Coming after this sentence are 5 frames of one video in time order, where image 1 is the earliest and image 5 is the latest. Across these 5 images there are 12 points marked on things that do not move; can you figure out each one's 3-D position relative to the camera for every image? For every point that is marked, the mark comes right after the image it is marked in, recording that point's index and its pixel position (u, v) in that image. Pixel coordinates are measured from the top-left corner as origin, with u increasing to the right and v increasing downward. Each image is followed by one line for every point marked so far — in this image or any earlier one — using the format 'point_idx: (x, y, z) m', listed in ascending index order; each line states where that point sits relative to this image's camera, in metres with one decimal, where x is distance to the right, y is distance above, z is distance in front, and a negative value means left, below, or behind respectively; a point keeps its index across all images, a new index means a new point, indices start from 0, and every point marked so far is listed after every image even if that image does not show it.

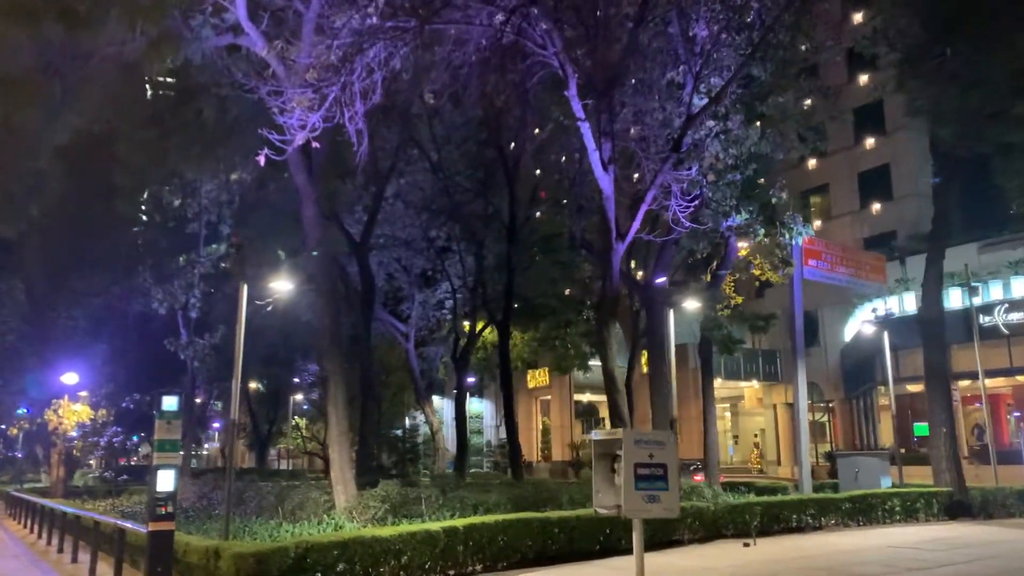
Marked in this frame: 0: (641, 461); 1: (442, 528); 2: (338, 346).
0: (+1.2, -1.6, +7.9) m
1: (-0.8, -2.9, +10.7) m
2: (-3.1, -1.0, +16.1) m
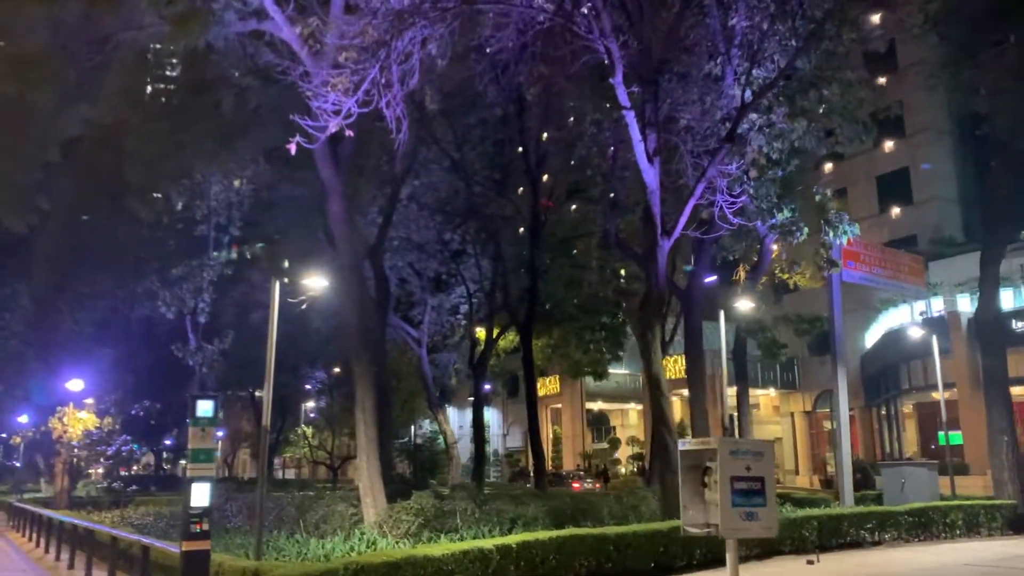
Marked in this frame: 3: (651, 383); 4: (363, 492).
0: (+1.8, -1.5, +7.1) m
1: (-0.2, -2.9, +9.8) m
2: (-2.5, -1.0, +15.2) m
3: (+2.3, -1.6, +14.5) m
4: (-2.4, -3.3, +14.3) m
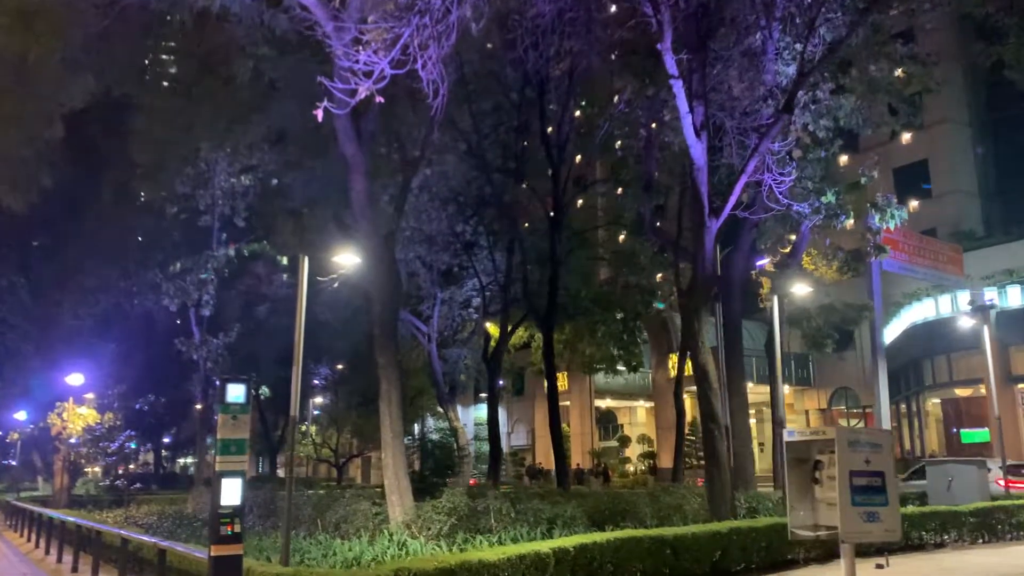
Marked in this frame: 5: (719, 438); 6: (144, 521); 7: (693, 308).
0: (+2.4, -1.2, +6.1) m
1: (+0.4, -2.6, +8.8) m
2: (-1.9, -0.8, +14.2) m
3: (+2.9, -1.3, +13.6) m
4: (-1.9, -3.1, +13.4) m
5: (+3.1, -2.3, +13.3) m
6: (-8.2, -5.2, +19.7) m
7: (+2.8, -0.3, +13.8) m
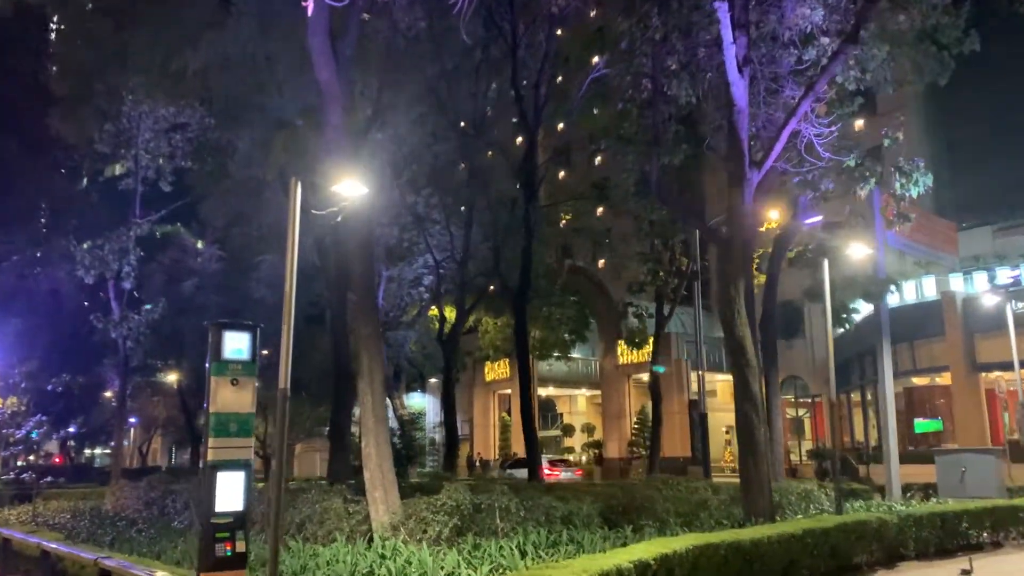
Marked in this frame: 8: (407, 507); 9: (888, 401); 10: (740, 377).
0: (+3.1, -0.8, +4.3) m
1: (+0.9, -2.1, +6.8) m
2: (-1.9, -0.2, +12.0) m
3: (+2.9, -0.8, +11.8) m
4: (-1.8, -2.5, +11.1) m
5: (+3.2, -1.8, +11.5) m
6: (-8.7, -4.5, +16.9) m
7: (+2.9, +0.2, +11.9) m
8: (-1.3, -2.8, +11.1) m
9: (+7.5, -2.3, +17.7) m
10: (+3.0, -1.2, +11.7) m
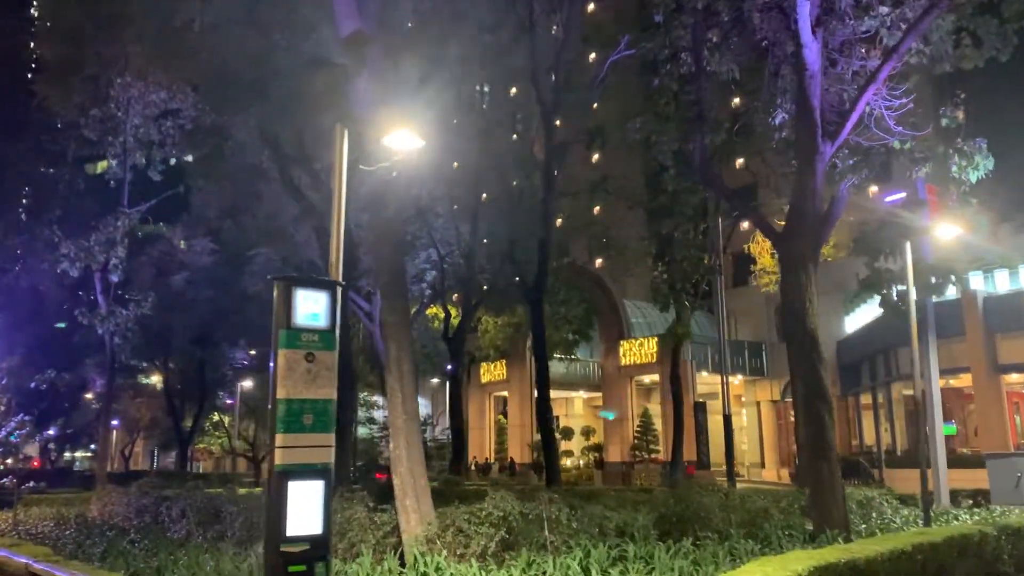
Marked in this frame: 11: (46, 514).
0: (+3.8, -0.6, +3.1) m
1: (+1.5, -1.9, +5.6) m
2: (-1.4, 0.0, +10.7) m
3: (+3.5, -0.6, +10.6) m
4: (-1.3, -2.3, +9.9) m
5: (+3.7, -1.6, +10.4) m
6: (-8.3, -4.2, +15.5) m
7: (+3.4, +0.4, +10.8) m
8: (-0.8, -2.6, +9.9) m
9: (+8.0, -2.1, +16.6) m
10: (+3.5, -1.0, +10.5) m
11: (-9.9, -4.8, +18.8) m
